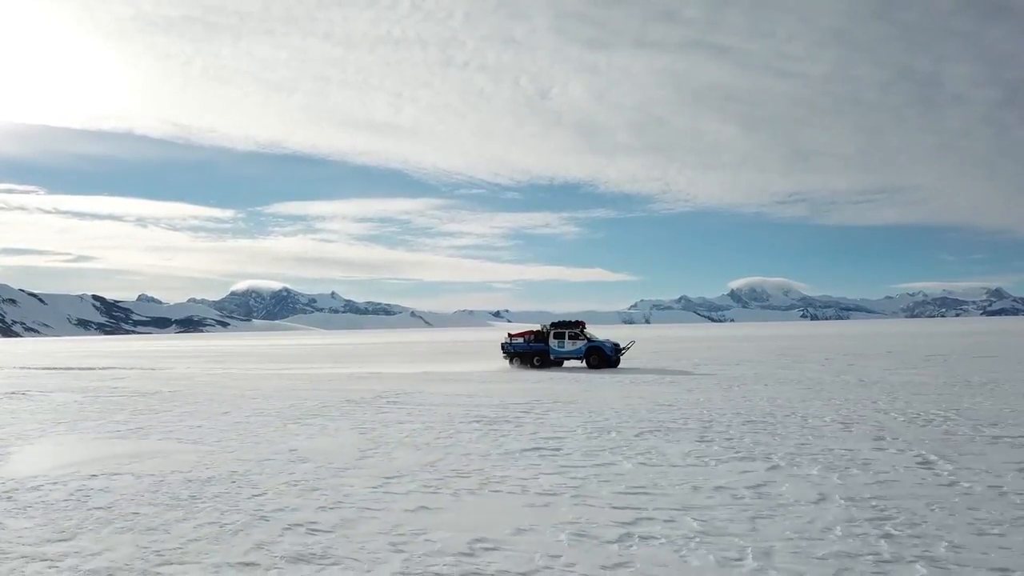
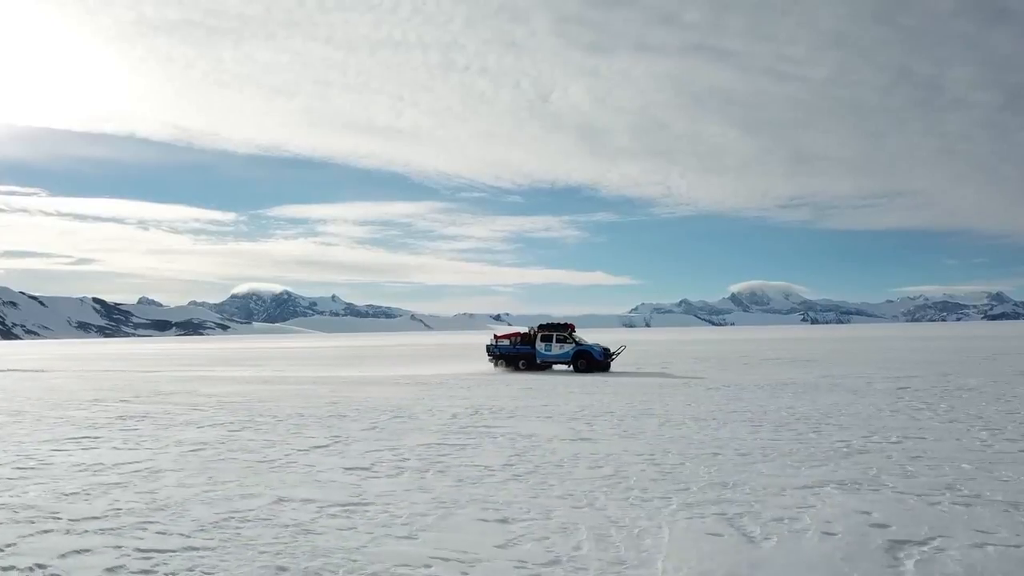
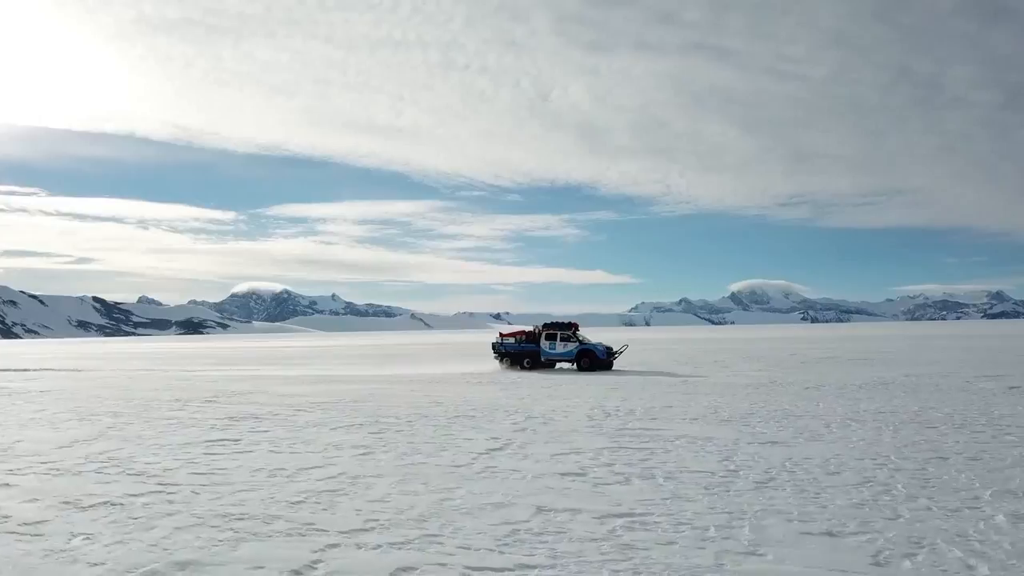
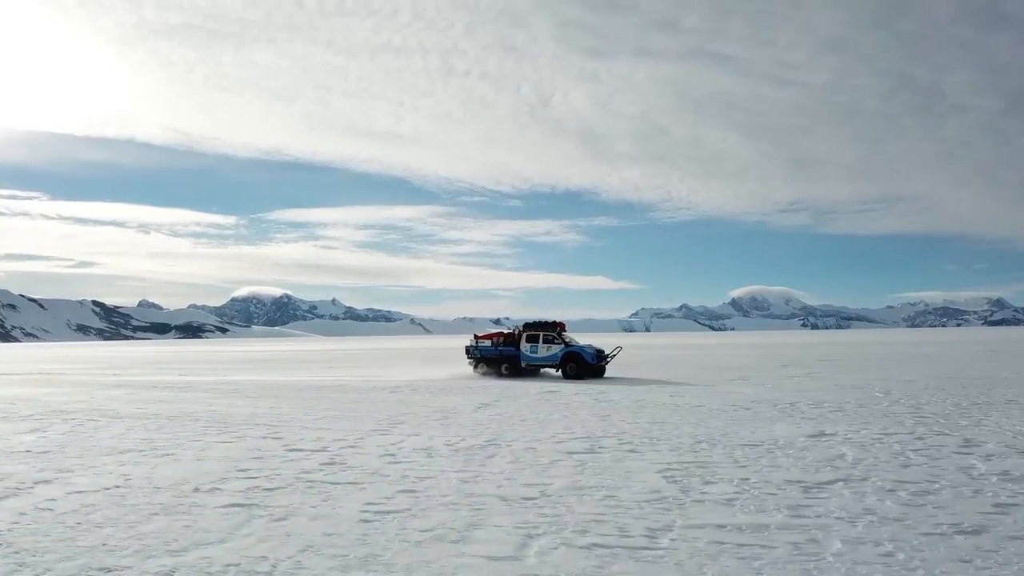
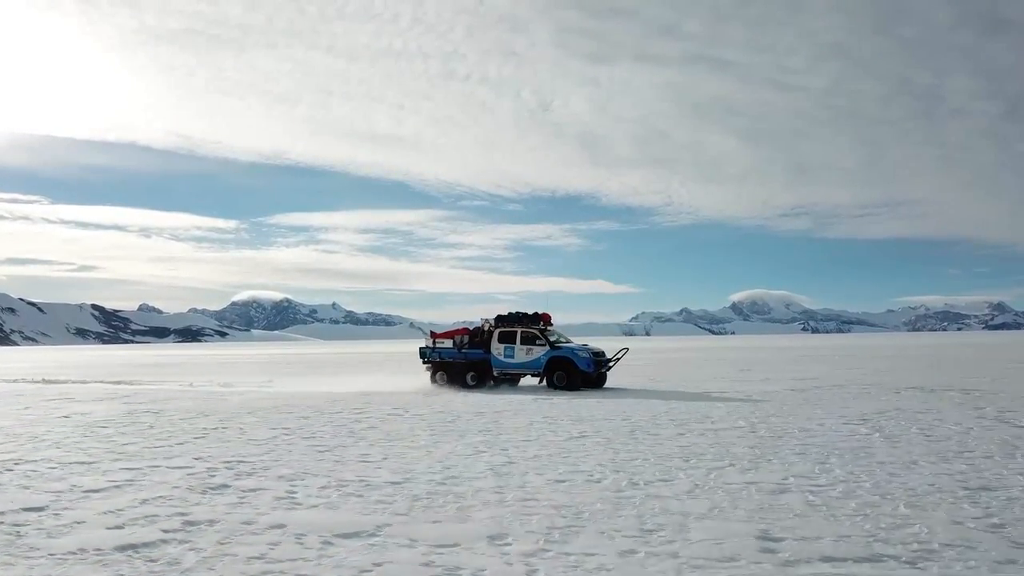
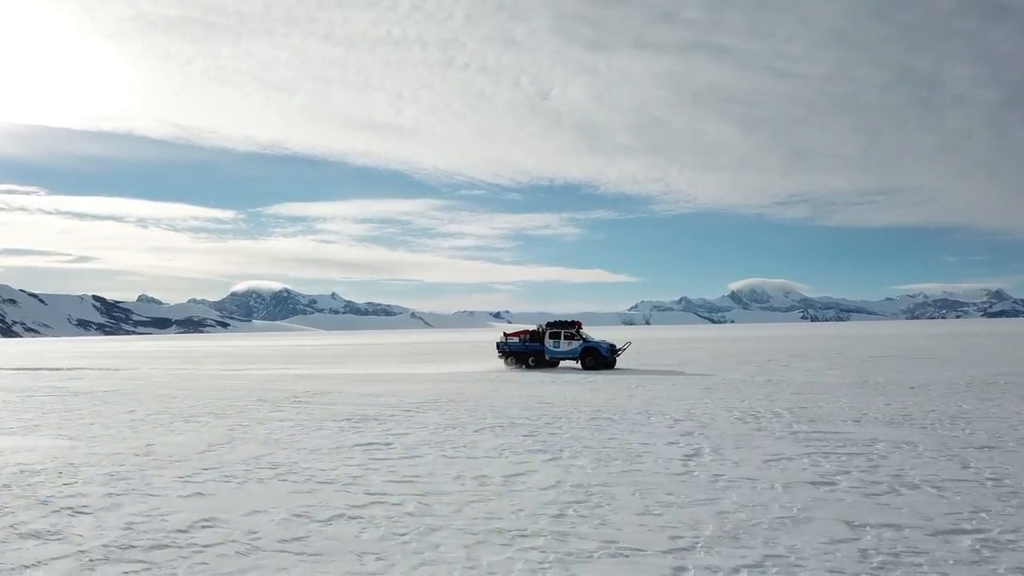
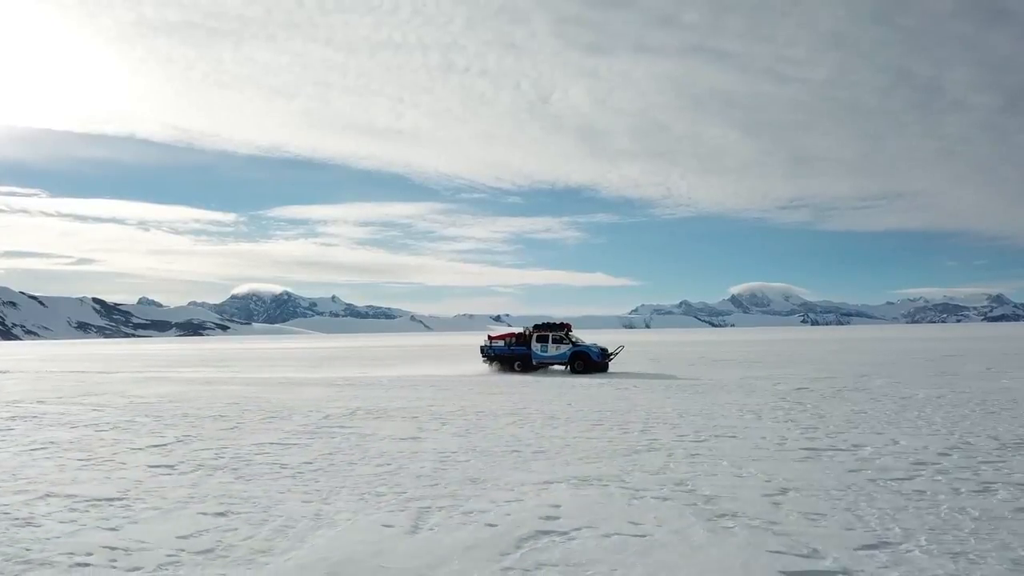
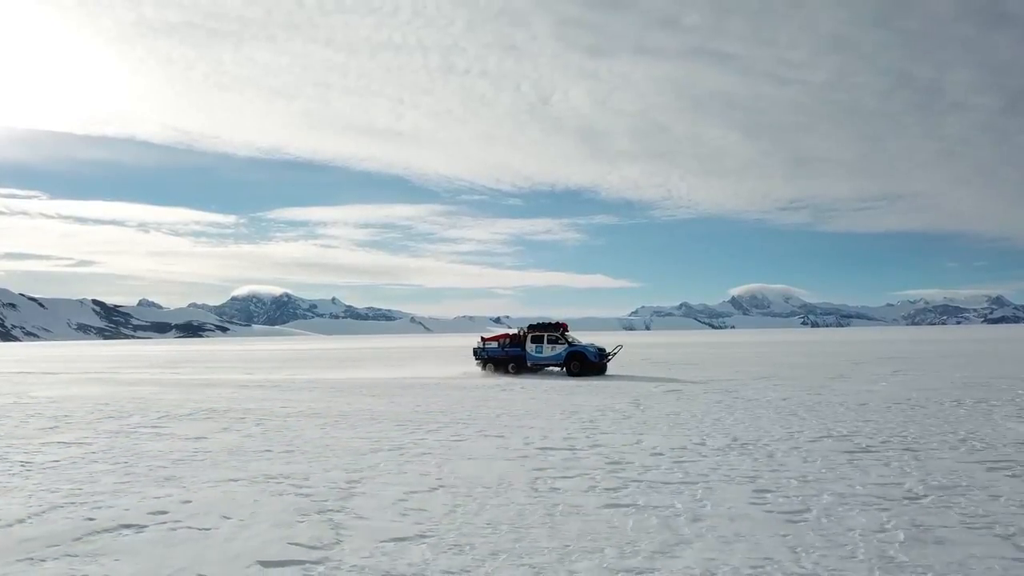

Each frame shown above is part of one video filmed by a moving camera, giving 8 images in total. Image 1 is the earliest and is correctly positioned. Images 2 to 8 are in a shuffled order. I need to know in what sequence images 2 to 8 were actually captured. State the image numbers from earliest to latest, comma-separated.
6, 3, 2, 7, 8, 4, 5
